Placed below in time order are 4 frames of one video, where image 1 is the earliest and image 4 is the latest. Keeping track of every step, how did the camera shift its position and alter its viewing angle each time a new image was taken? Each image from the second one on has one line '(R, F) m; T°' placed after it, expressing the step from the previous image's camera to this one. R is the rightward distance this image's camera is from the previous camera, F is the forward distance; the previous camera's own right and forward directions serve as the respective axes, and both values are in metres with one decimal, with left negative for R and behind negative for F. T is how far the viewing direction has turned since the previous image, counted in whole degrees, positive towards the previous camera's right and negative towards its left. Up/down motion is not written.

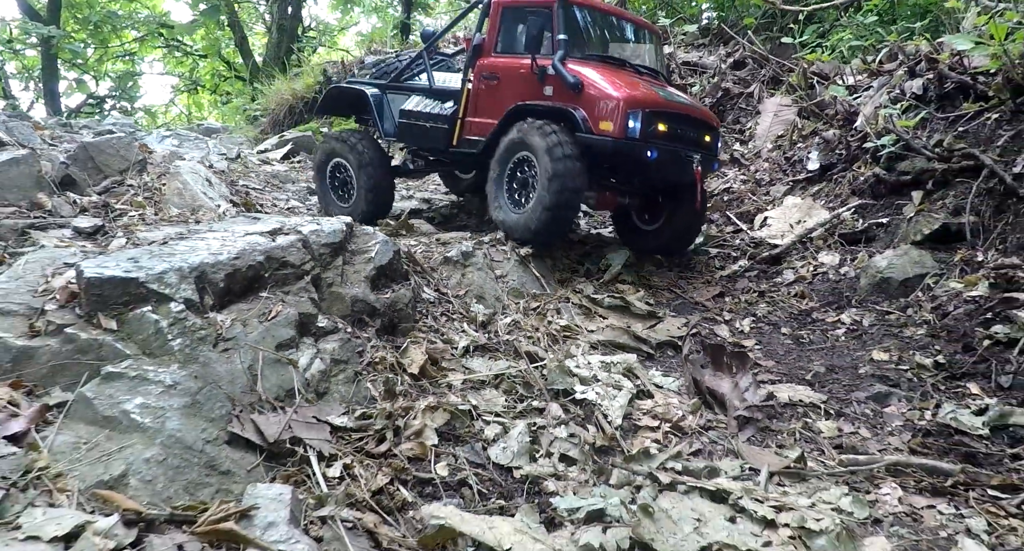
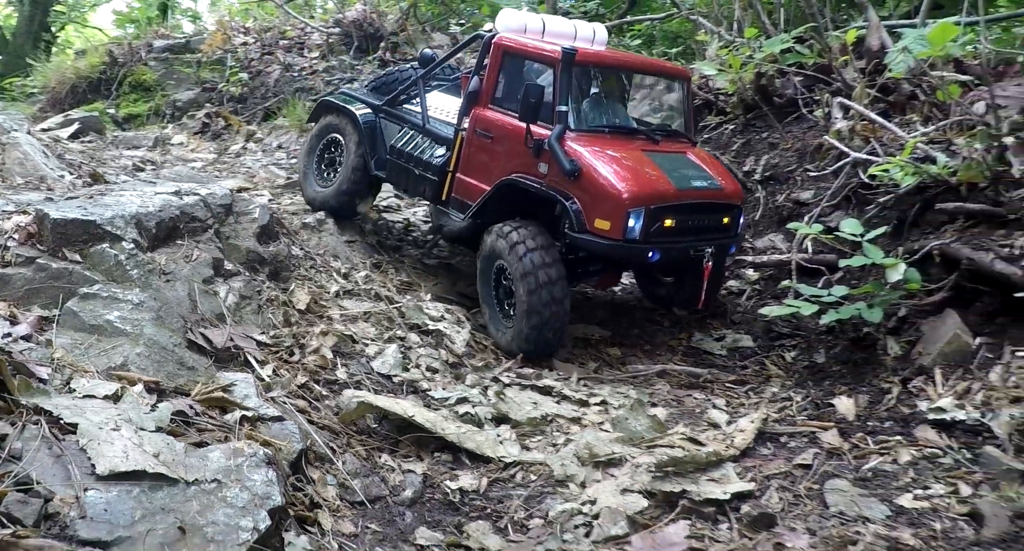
(-0.6, -1.1) m; +14°
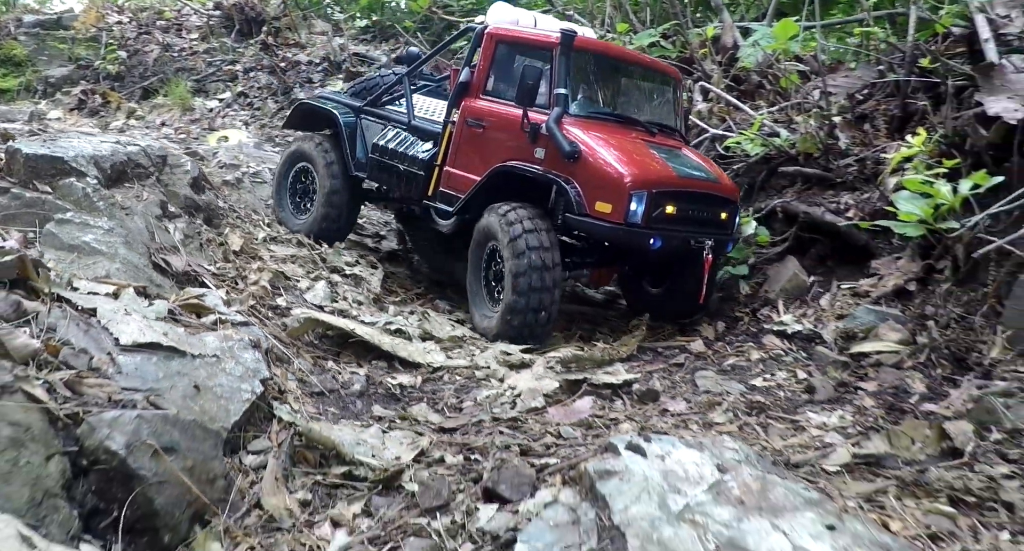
(-0.4, -0.8) m; +8°
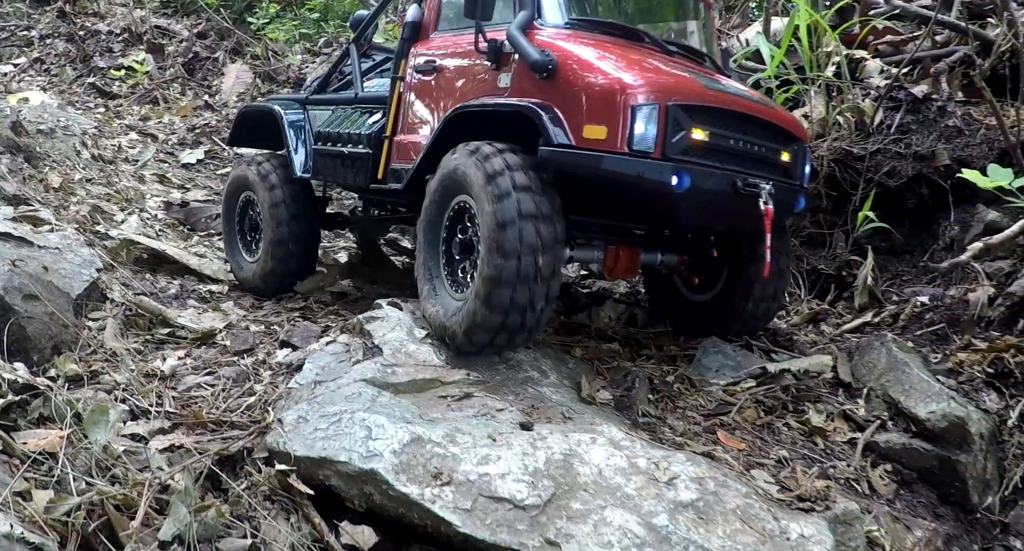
(+0.1, -1.2) m; +11°
